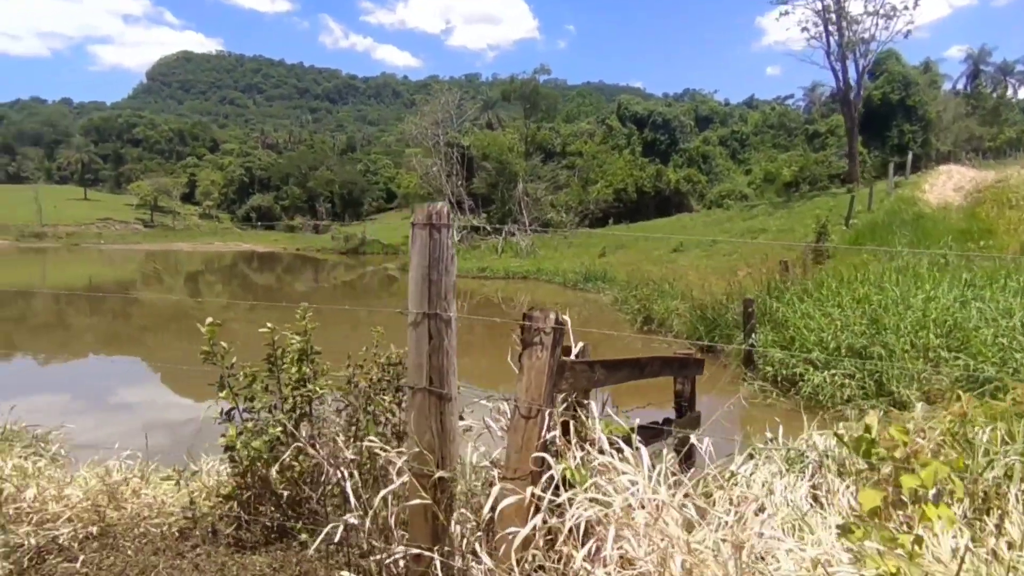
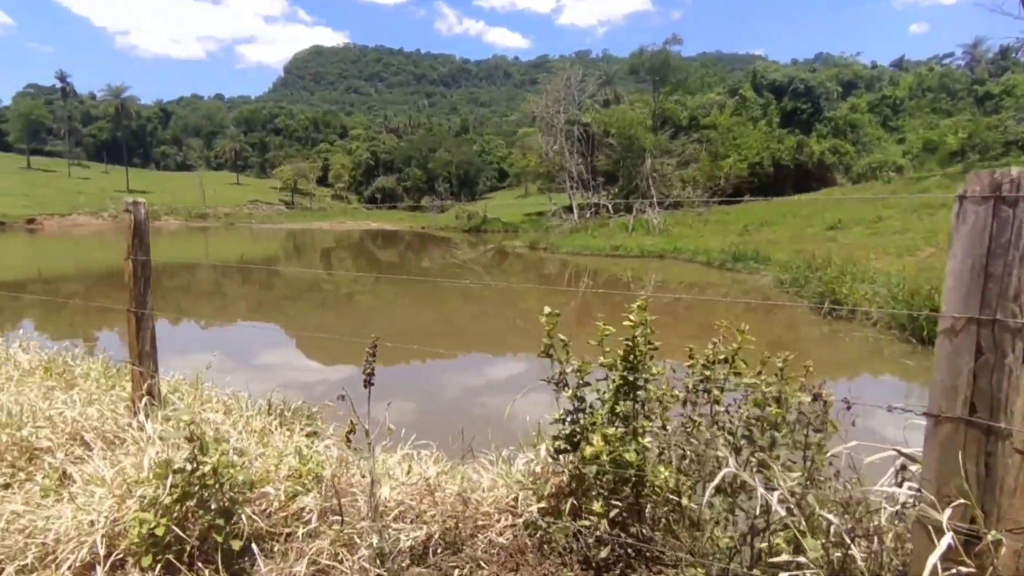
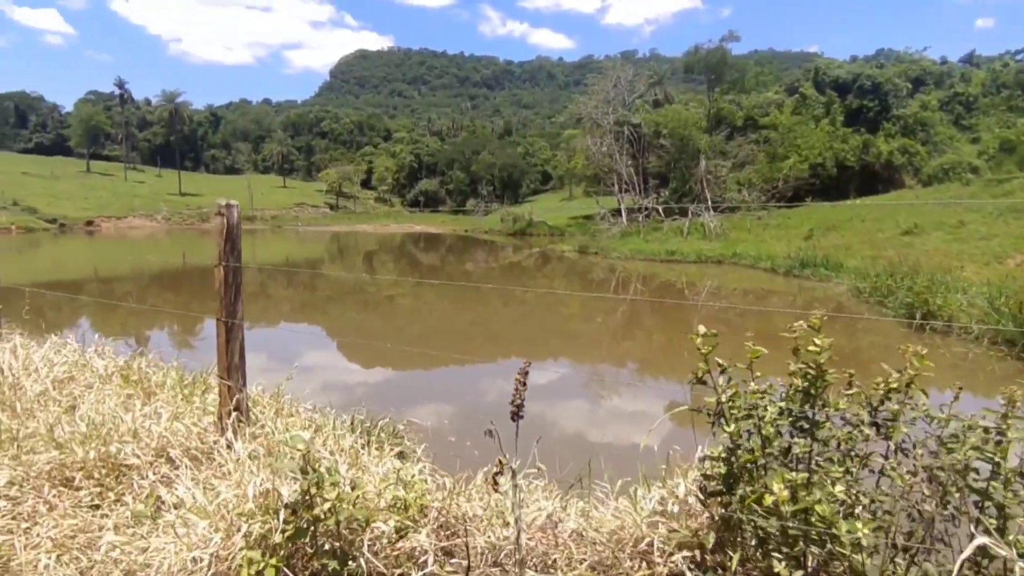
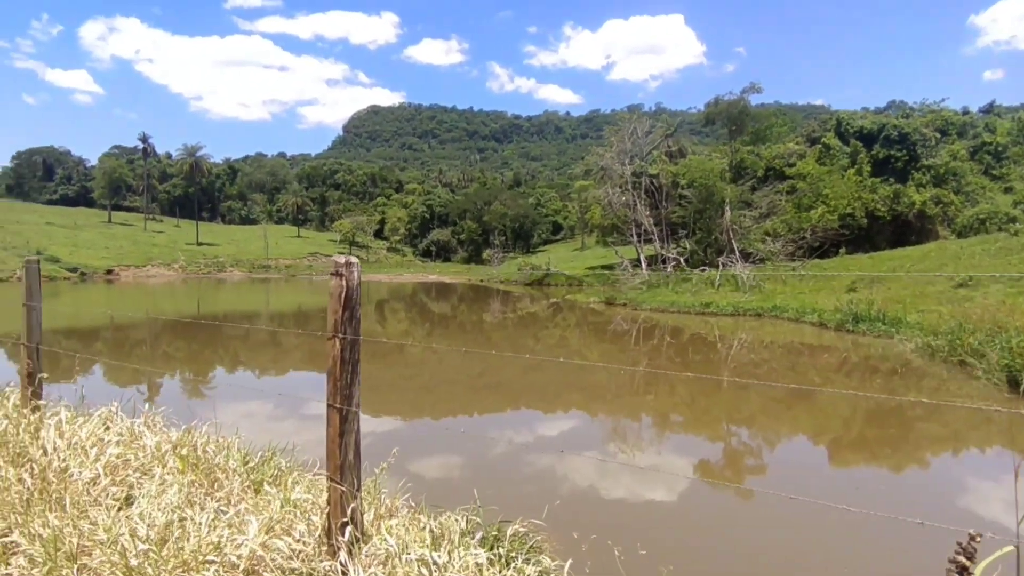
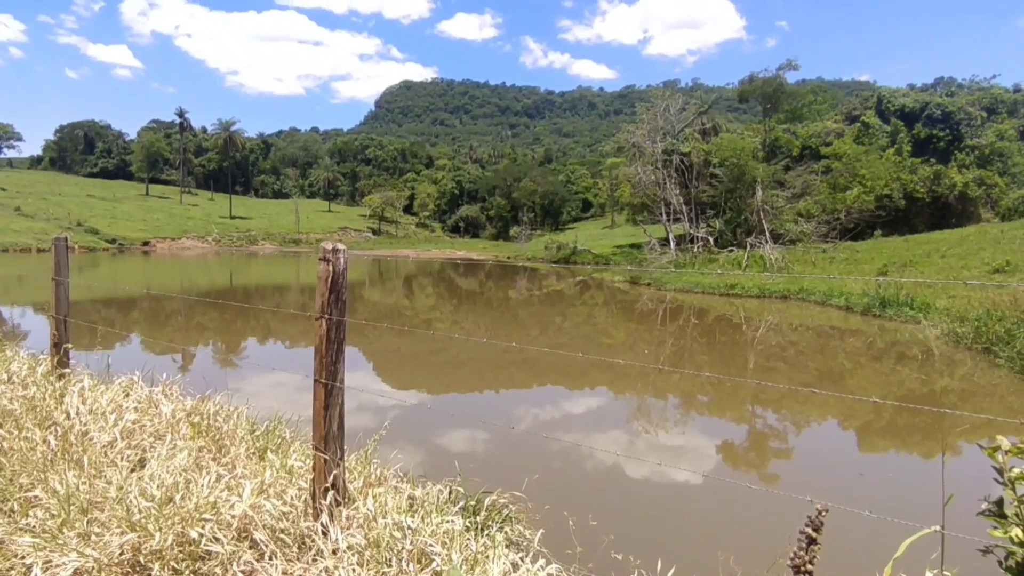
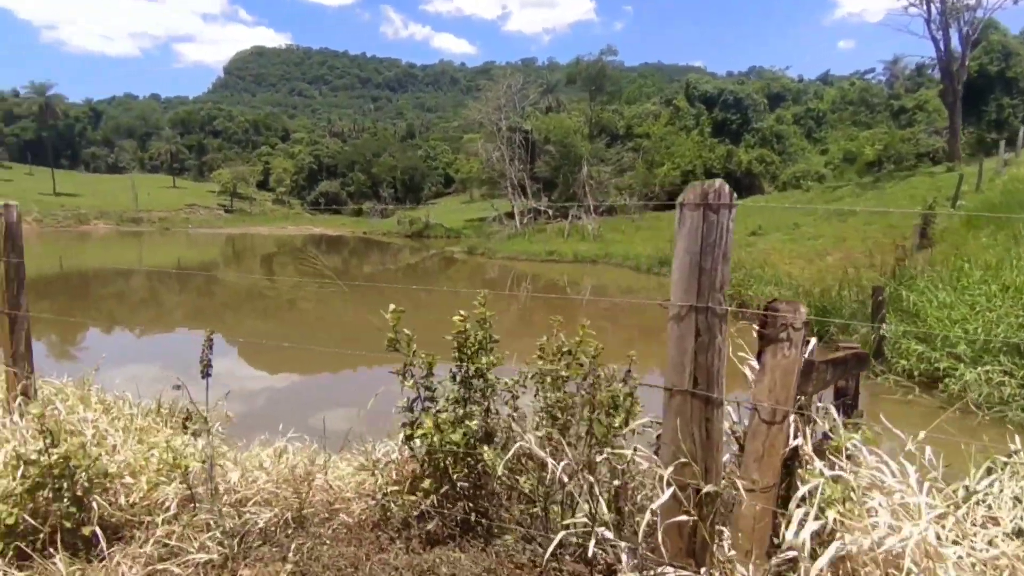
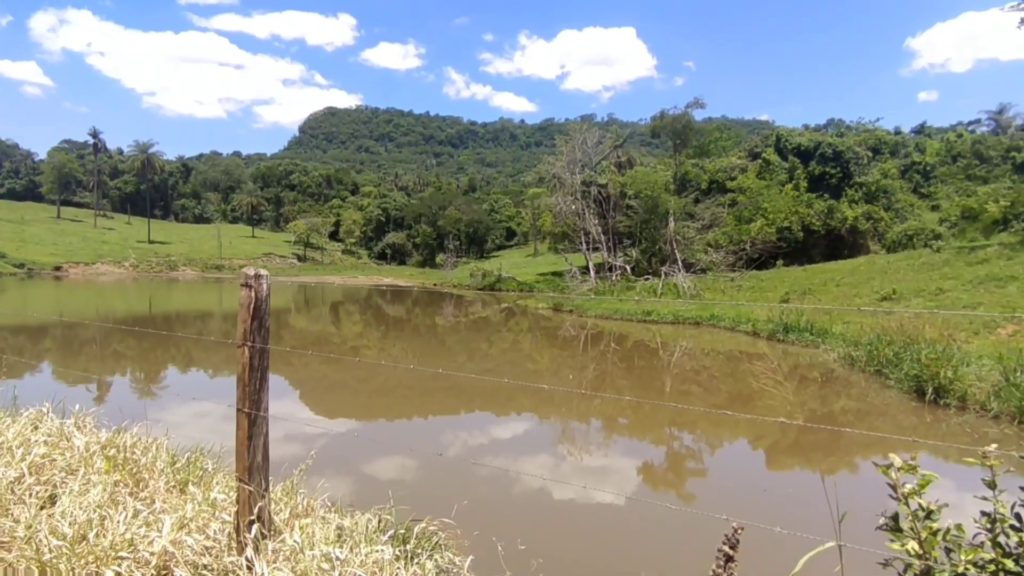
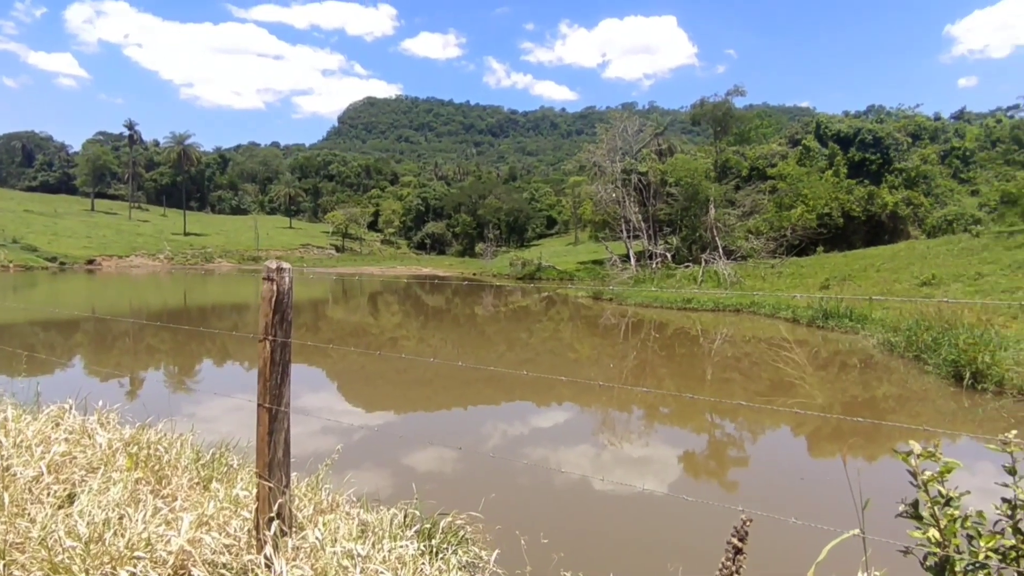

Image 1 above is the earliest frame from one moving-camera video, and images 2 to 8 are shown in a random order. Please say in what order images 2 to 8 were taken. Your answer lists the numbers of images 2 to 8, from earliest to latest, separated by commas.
6, 2, 3, 5, 8, 7, 4
